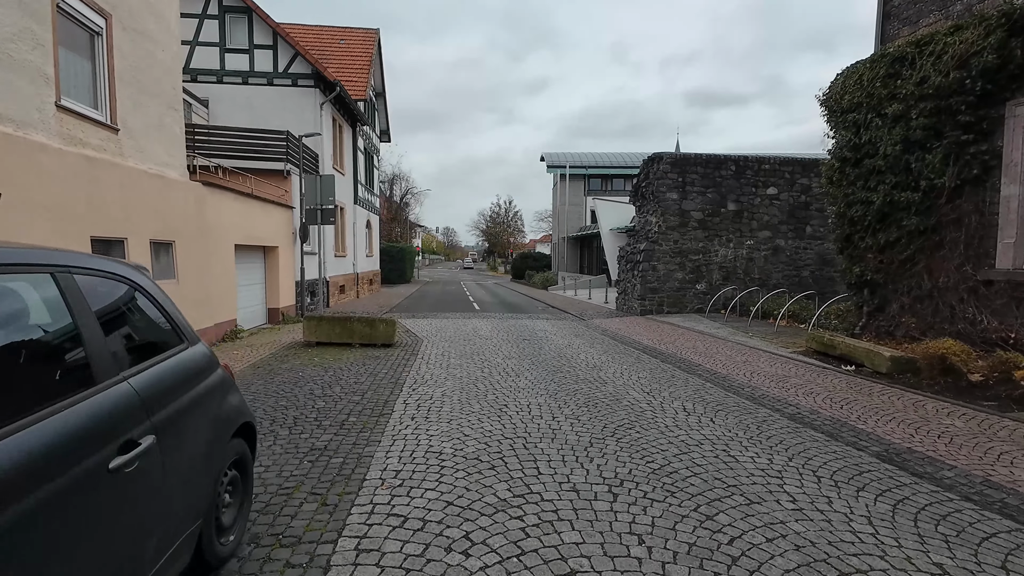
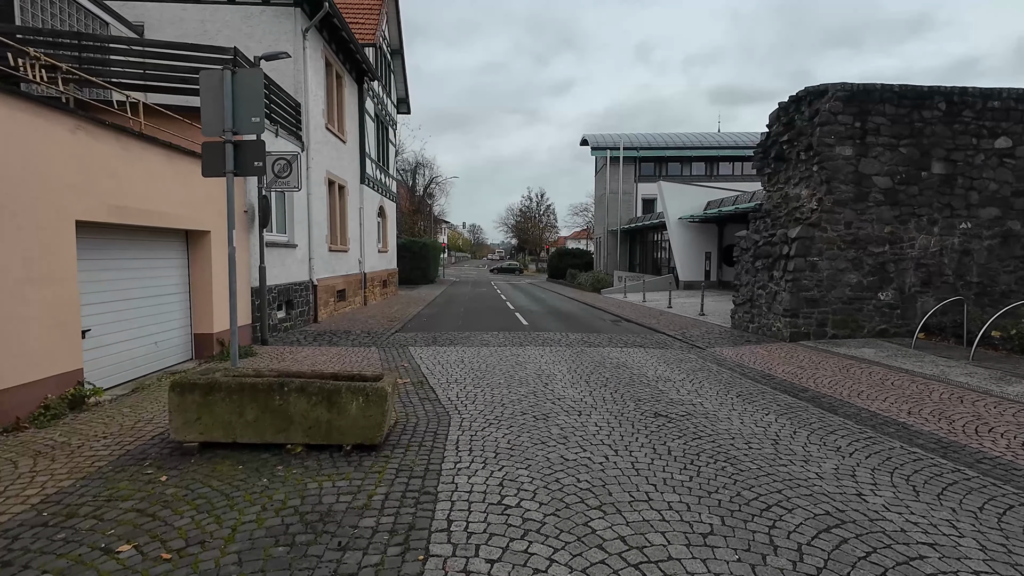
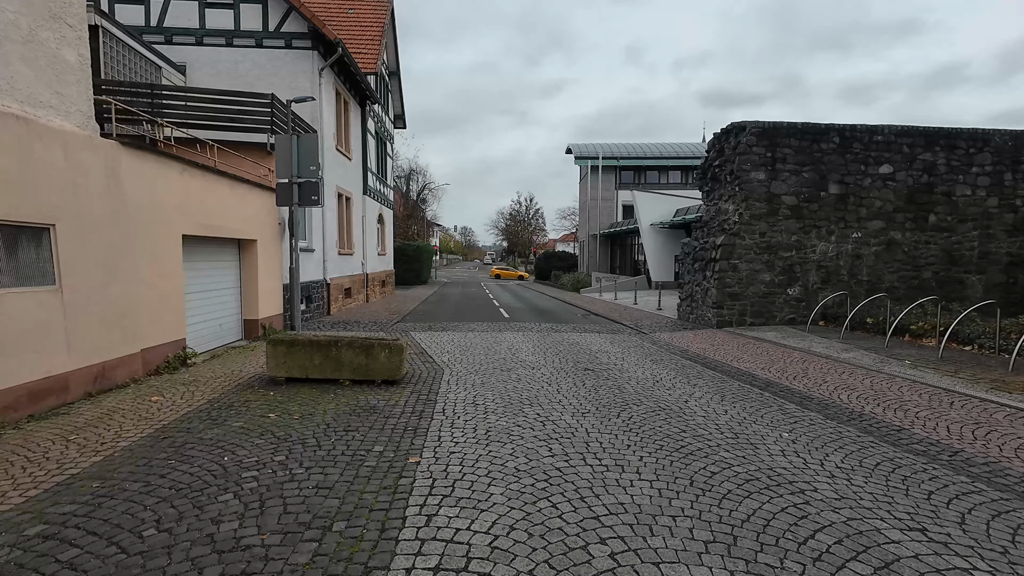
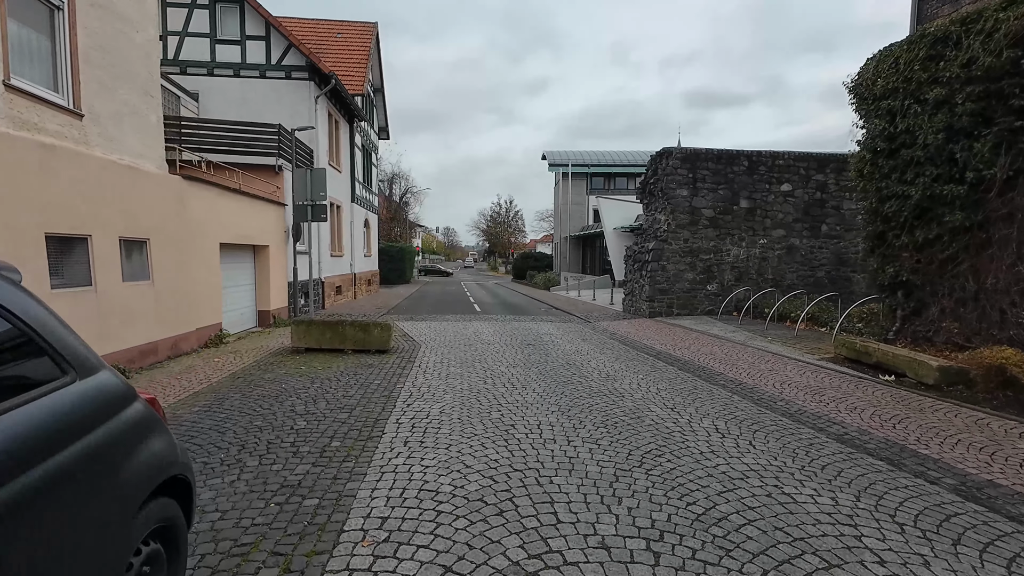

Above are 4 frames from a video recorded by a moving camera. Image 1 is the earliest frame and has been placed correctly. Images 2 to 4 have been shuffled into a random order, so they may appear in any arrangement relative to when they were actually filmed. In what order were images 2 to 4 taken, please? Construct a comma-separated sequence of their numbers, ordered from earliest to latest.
4, 3, 2
